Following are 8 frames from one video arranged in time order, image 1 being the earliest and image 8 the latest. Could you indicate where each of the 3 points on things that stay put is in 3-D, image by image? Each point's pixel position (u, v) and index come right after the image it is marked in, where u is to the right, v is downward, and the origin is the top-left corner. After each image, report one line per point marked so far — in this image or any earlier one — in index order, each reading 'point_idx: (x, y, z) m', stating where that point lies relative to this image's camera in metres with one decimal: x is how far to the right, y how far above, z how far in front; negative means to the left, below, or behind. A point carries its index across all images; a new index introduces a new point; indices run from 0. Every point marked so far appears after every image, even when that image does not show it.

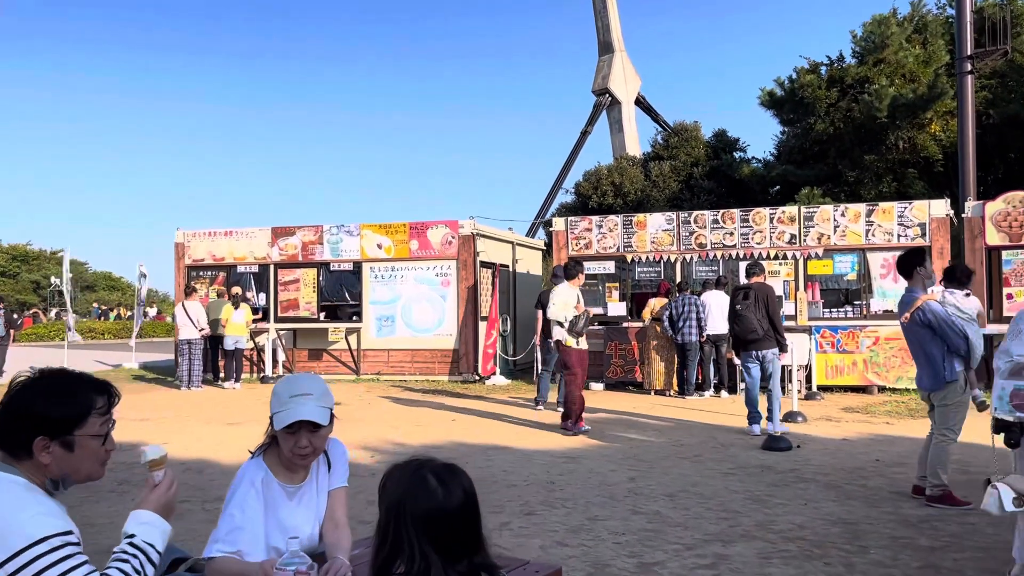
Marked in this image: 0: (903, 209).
0: (+5.3, +1.1, +11.4) m
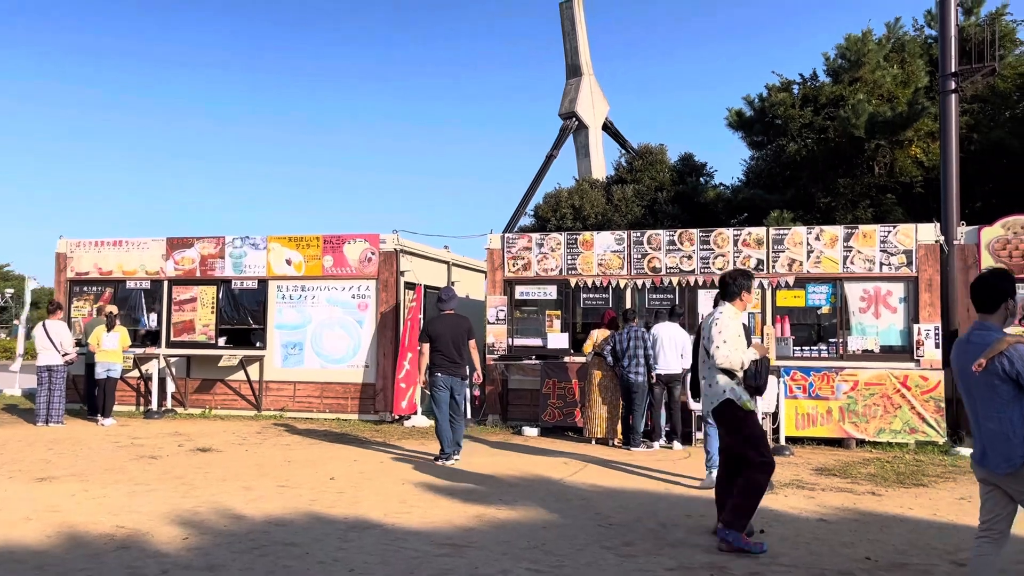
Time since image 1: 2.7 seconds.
0: (+4.4, +0.6, +9.8) m
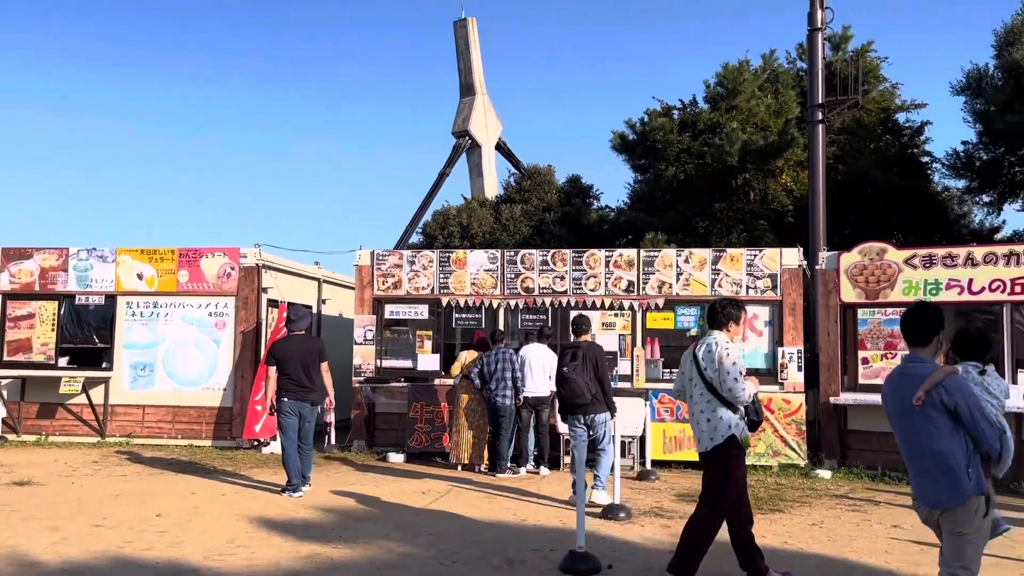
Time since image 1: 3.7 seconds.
0: (+2.8, +0.4, +9.9) m
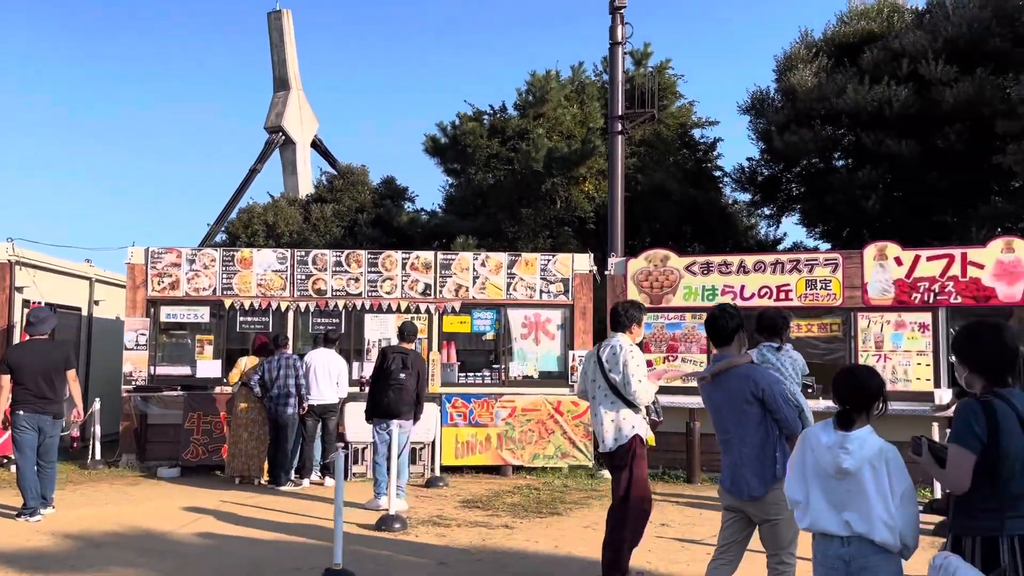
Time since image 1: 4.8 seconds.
0: (+0.4, +0.3, +10.0) m
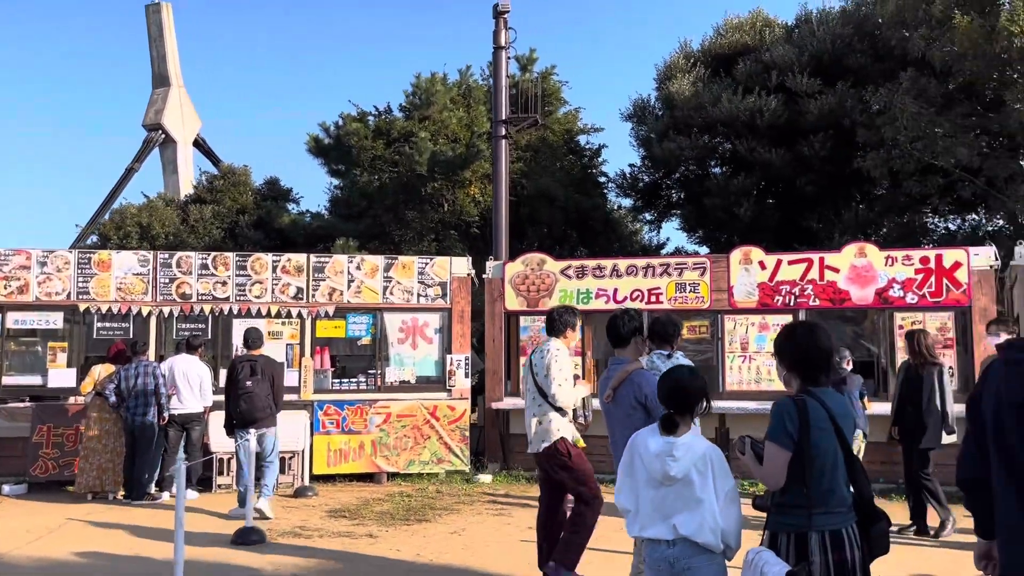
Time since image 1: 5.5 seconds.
0: (-1.0, +0.3, +9.9) m
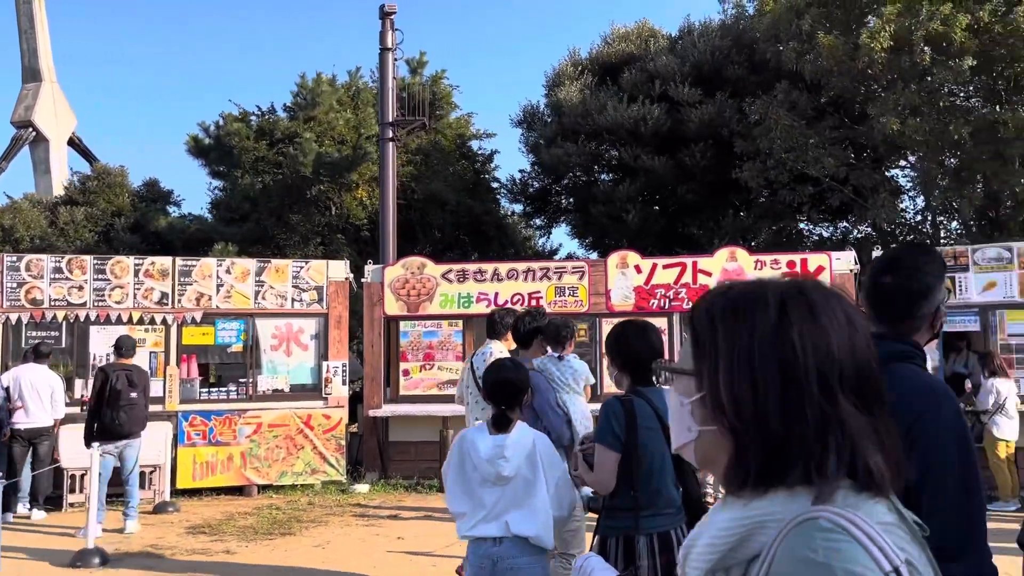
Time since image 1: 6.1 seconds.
0: (-2.4, +0.2, +9.6) m
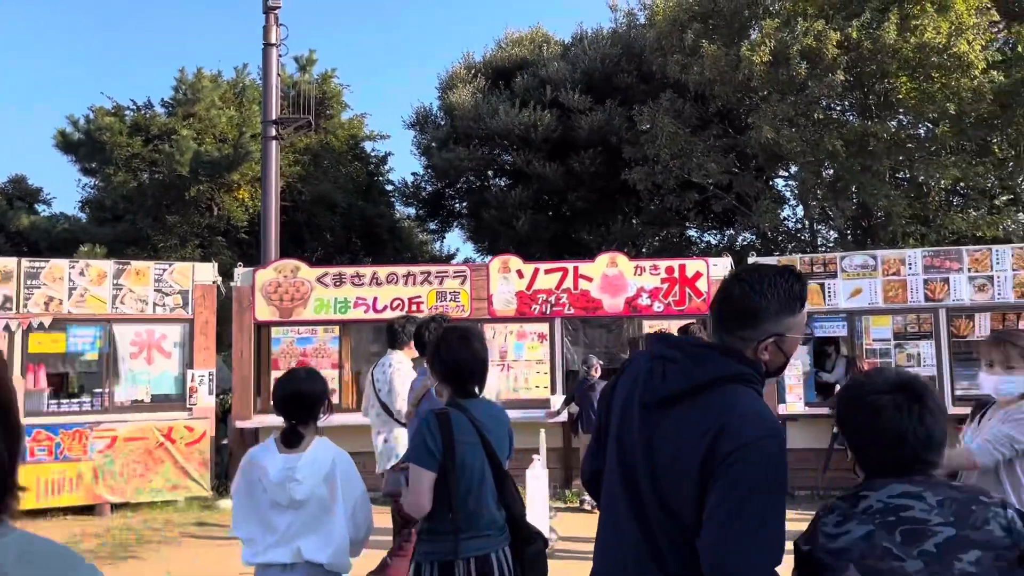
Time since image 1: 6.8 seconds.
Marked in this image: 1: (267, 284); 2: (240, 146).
0: (-3.7, +0.2, +9.0) m
1: (-2.7, +0.1, +9.3) m
2: (-5.1, +2.7, +16.0) m
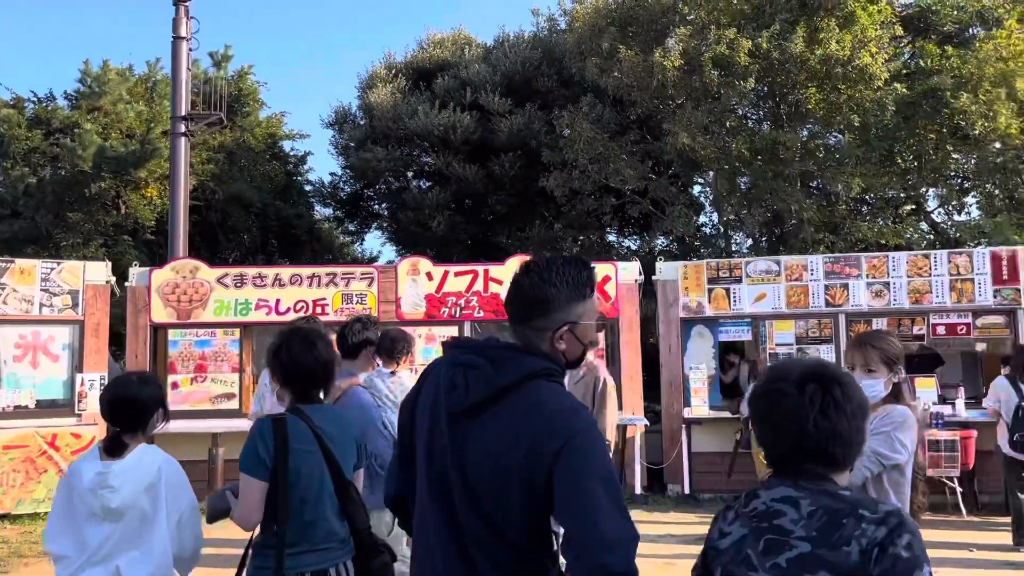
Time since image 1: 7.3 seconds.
0: (-4.7, +0.2, +8.5) m
1: (-3.7, 0.0, +8.9) m
2: (-6.6, +2.7, +15.4) m
